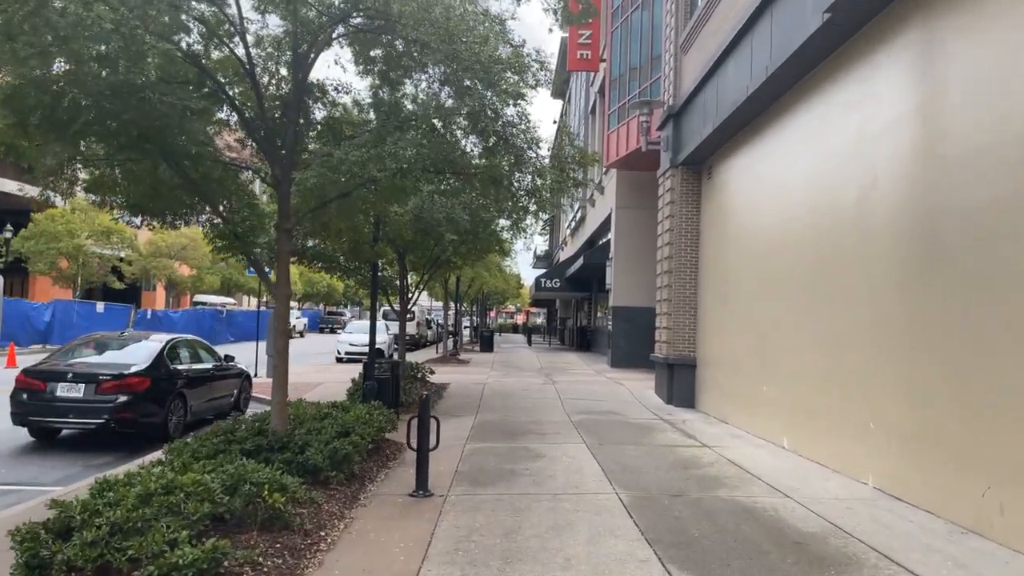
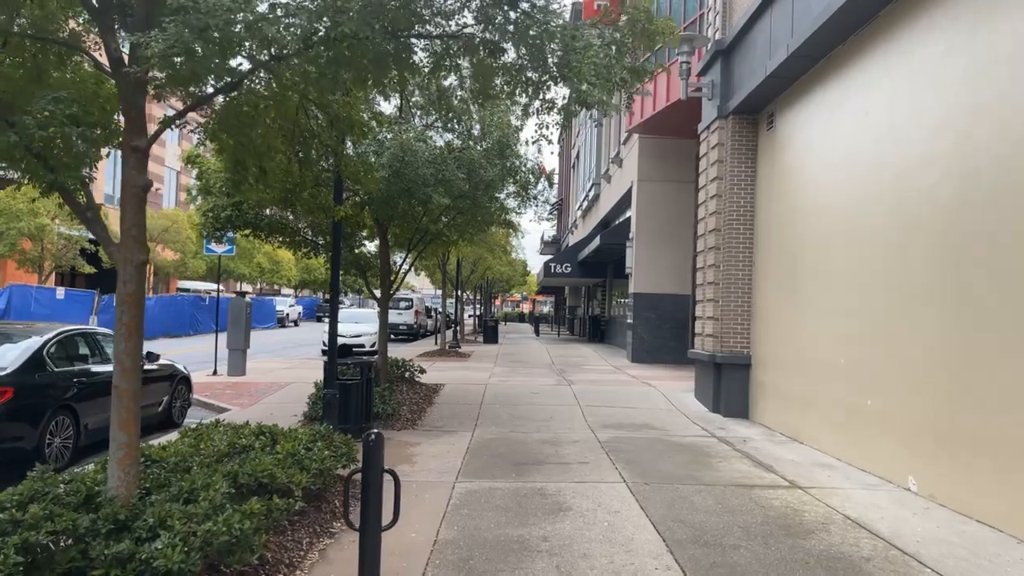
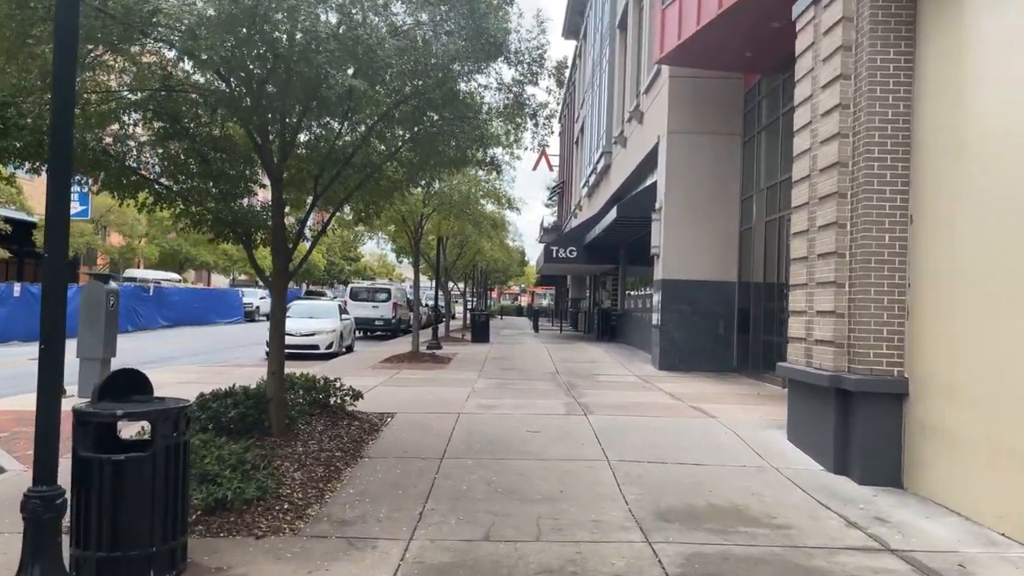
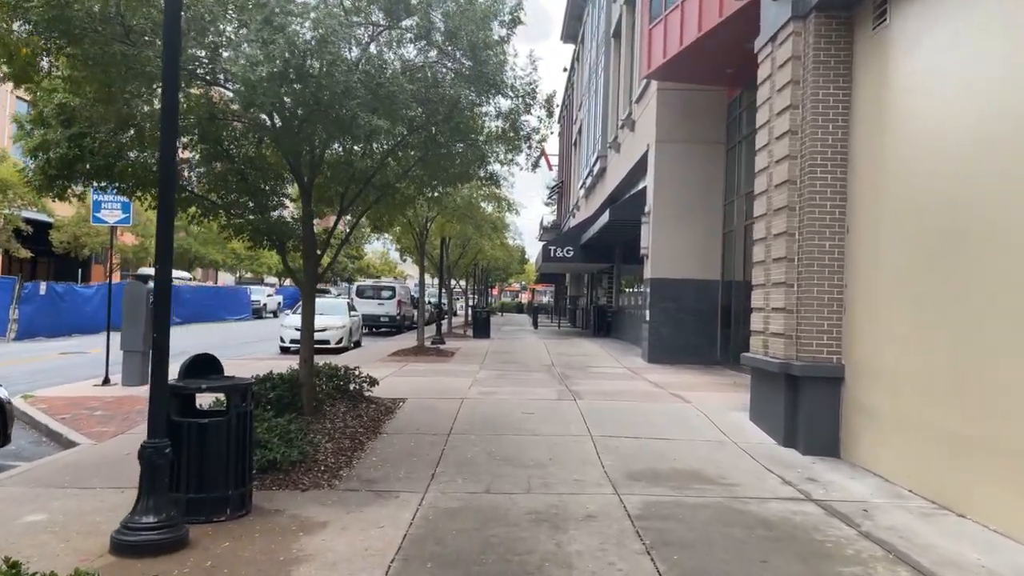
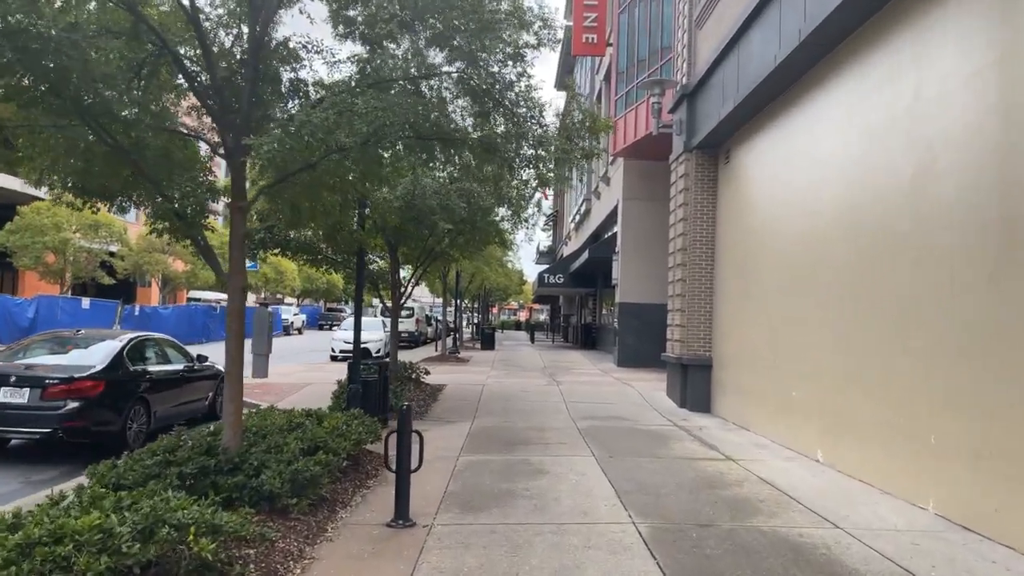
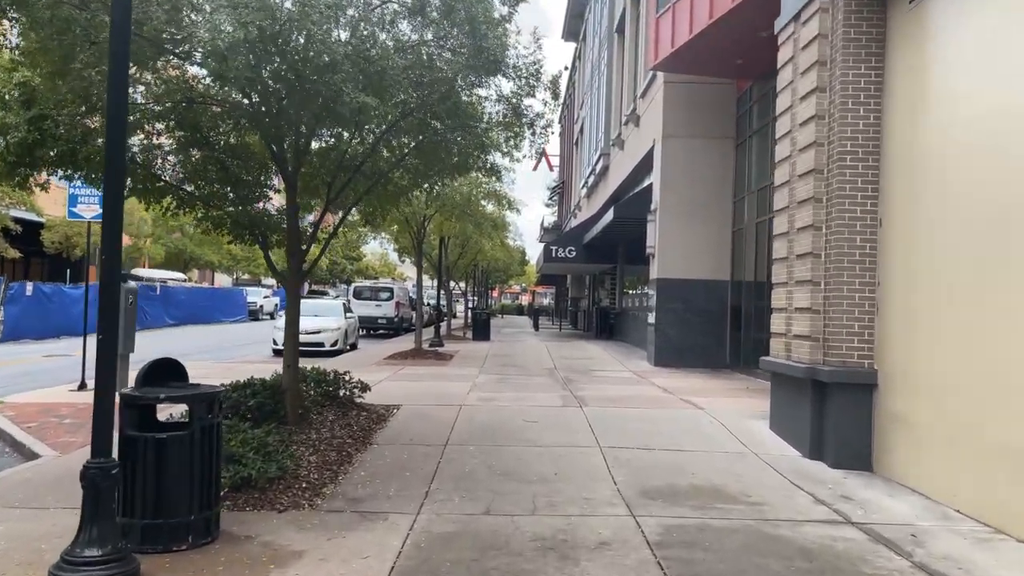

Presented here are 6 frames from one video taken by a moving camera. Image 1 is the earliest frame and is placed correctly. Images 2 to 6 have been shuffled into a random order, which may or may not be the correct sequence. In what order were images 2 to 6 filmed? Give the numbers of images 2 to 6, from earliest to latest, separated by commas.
5, 2, 4, 6, 3
